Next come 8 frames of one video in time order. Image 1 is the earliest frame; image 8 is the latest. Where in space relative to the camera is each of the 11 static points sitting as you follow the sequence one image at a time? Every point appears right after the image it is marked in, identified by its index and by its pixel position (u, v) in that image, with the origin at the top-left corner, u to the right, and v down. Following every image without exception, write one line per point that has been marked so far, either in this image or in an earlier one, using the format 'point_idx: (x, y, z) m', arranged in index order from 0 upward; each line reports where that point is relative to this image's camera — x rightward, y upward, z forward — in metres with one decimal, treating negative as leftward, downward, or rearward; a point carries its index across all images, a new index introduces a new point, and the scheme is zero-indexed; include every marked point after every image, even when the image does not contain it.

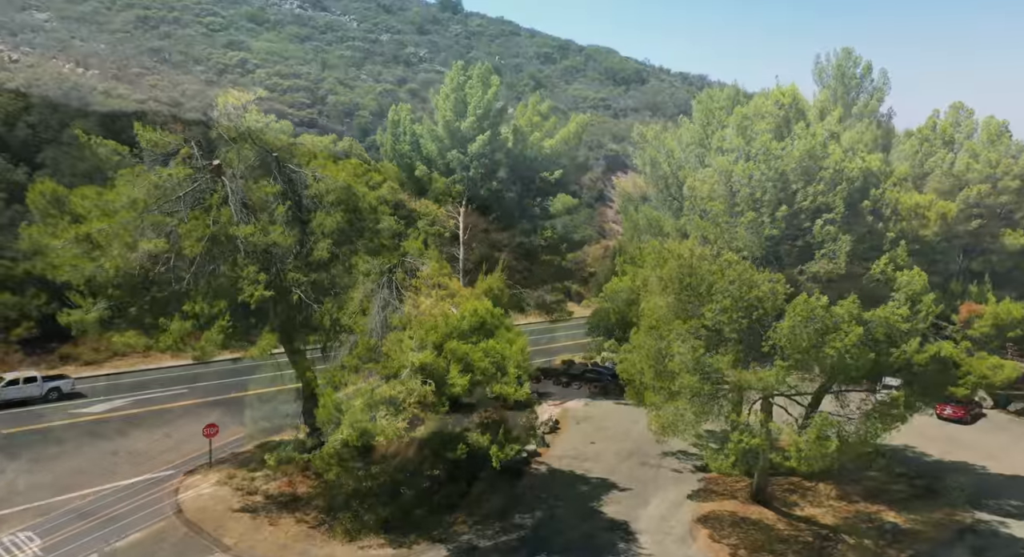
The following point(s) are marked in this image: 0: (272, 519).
0: (-5.5, -5.4, +15.8) m
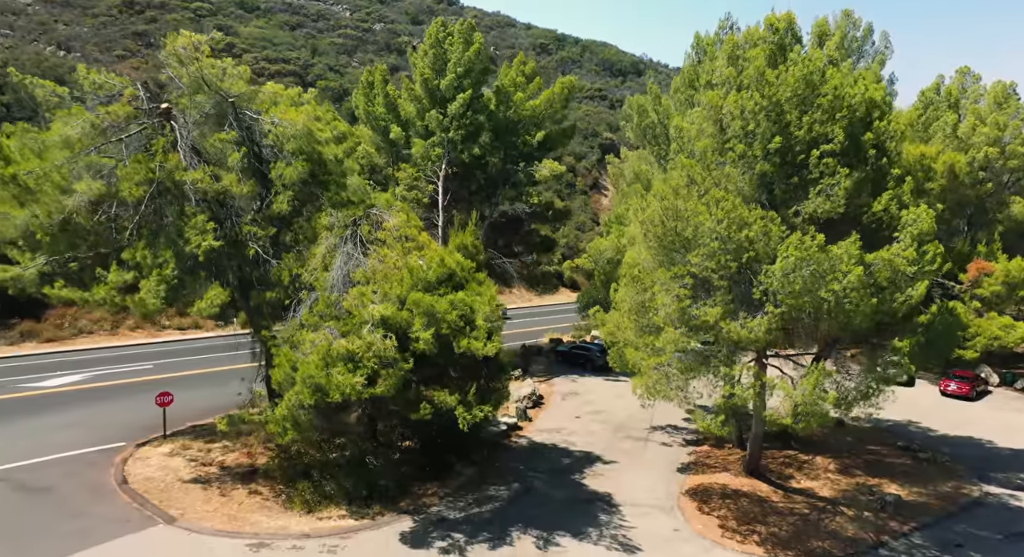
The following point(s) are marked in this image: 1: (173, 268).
0: (-6.1, -4.4, +14.6) m
1: (-6.6, +0.2, +13.6) m
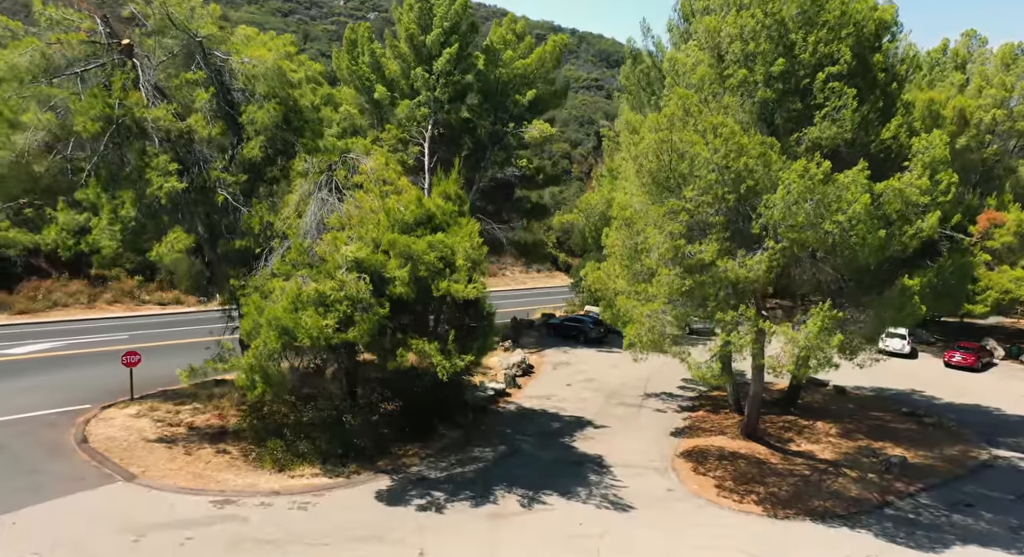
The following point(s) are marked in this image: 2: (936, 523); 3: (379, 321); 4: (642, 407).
0: (-6.4, -3.4, +13.8) m
1: (-6.9, +1.3, +12.7) m
2: (+7.6, -4.4, +12.5) m
3: (-2.3, -0.8, +12.0) m
4: (+3.4, -3.4, +18.3) m
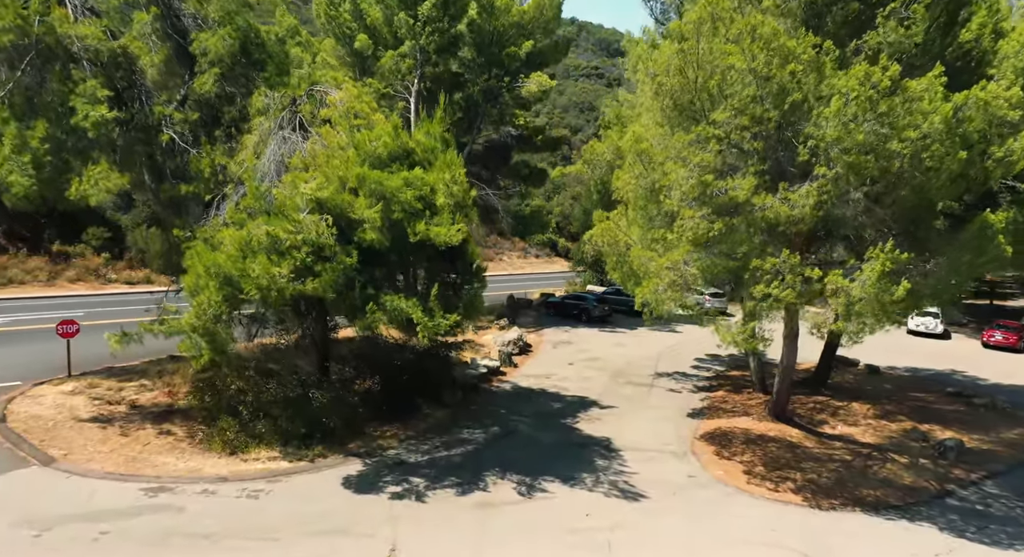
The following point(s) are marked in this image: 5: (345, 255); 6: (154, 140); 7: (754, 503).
0: (-6.5, -2.5, +11.7) m
1: (-7.0, +2.1, +10.7) m
2: (+7.5, -3.6, +10.5) m
3: (-2.4, +0.1, +9.9) m
4: (+3.3, -2.5, +16.2) m
5: (-2.4, +0.3, +10.0) m
6: (-6.2, +2.4, +11.9) m
7: (+3.8, -3.5, +10.8) m
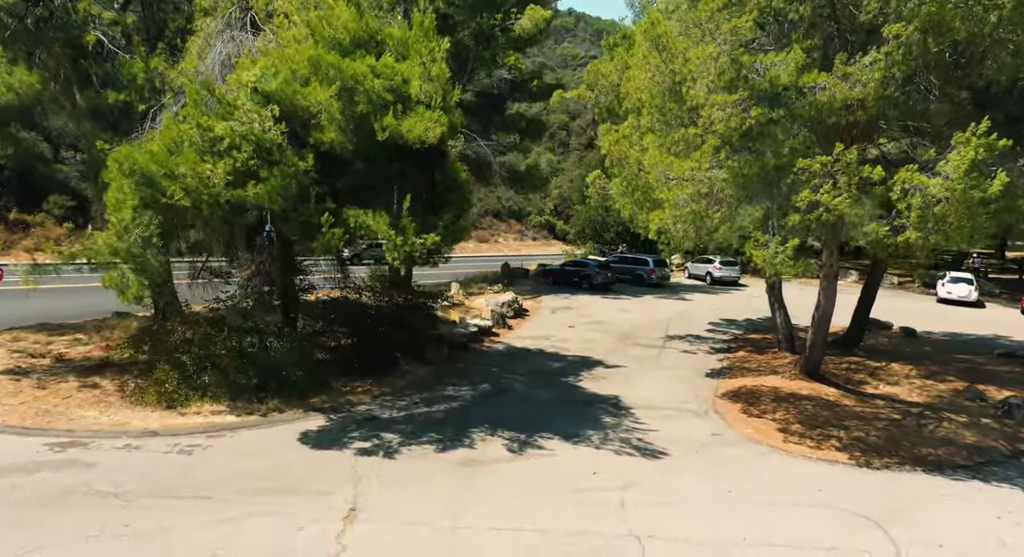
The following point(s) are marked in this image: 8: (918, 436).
0: (-6.6, -1.5, +9.9) m
1: (-7.2, +3.2, +8.9) m
2: (+7.4, -2.5, +8.7) m
3: (-2.5, +1.2, +8.1) m
4: (+3.2, -1.4, +14.4) m
5: (-2.5, +1.4, +8.2) m
6: (-6.3, +3.5, +10.1) m
7: (+3.6, -2.4, +9.0) m
8: (+5.8, -2.2, +9.9) m
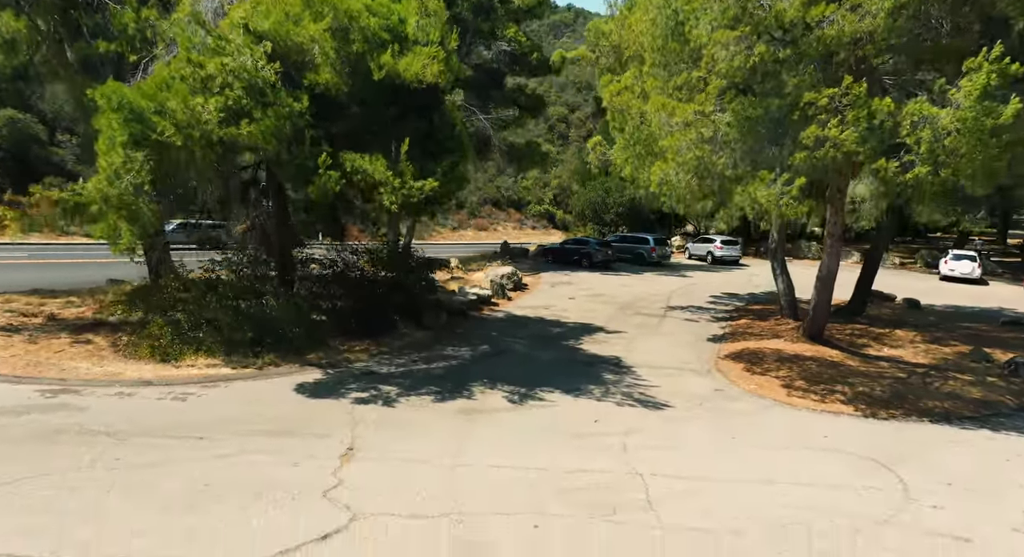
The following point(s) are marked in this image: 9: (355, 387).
0: (-6.6, -0.8, +9.7) m
1: (-7.2, +3.8, +8.7) m
2: (+7.4, -1.8, +8.6) m
3: (-2.5, +1.8, +8.0) m
4: (+3.2, -0.8, +14.3) m
5: (-2.5, +2.1, +8.0) m
6: (-6.3, +4.1, +10.0) m
7: (+3.6, -1.7, +8.9) m
8: (+5.8, -1.6, +9.8) m
9: (-2.0, -1.4, +8.9) m
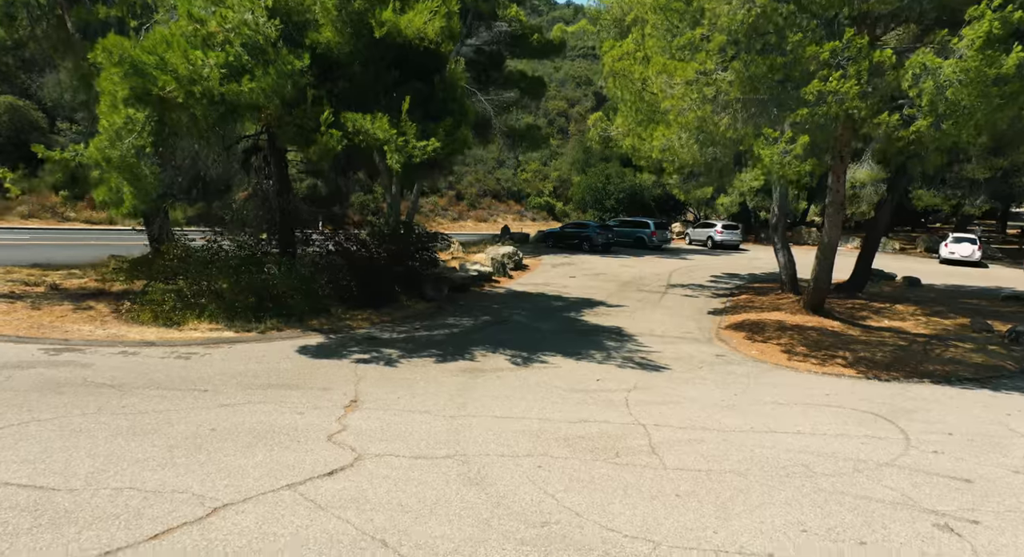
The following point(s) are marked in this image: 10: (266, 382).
0: (-6.6, -0.4, +9.7) m
1: (-7.2, +4.3, +8.7) m
2: (+7.5, -1.3, +8.6) m
3: (-2.5, +2.3, +8.0) m
4: (+3.2, -0.3, +14.3) m
5: (-2.5, +2.5, +8.0) m
6: (-6.3, +4.6, +10.0) m
7: (+3.7, -1.2, +8.9) m
8: (+5.8, -1.1, +9.8) m
9: (-2.0, -0.9, +8.9) m
10: (-2.6, -1.1, +7.3) m
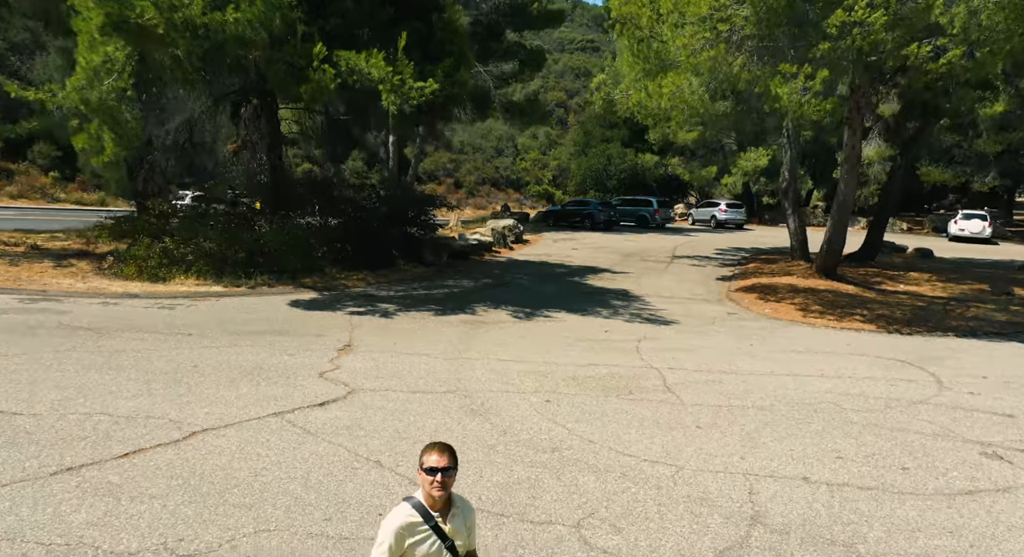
0: (-6.5, +0.2, +9.3) m
1: (-7.1, +4.8, +8.3) m
2: (+7.5, -0.7, +8.2) m
3: (-2.5, +2.9, +7.6) m
4: (+3.2, +0.3, +13.9) m
5: (-2.5, +3.1, +7.6) m
6: (-6.3, +5.2, +9.5) m
7: (+3.7, -0.6, +8.5) m
8: (+5.9, -0.5, +9.4) m
9: (-1.9, -0.3, +8.5) m
10: (-2.5, -0.5, +6.9) m
